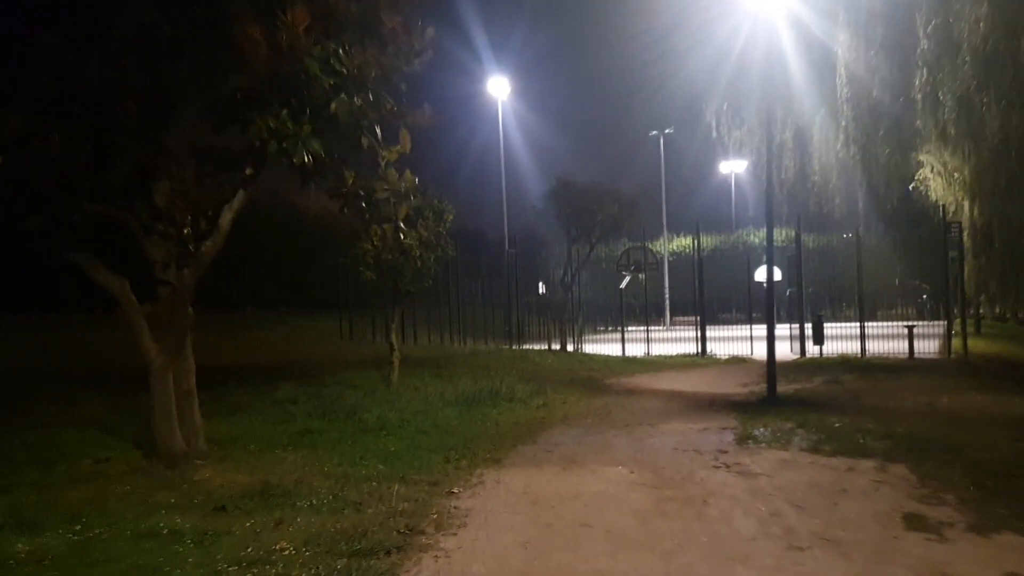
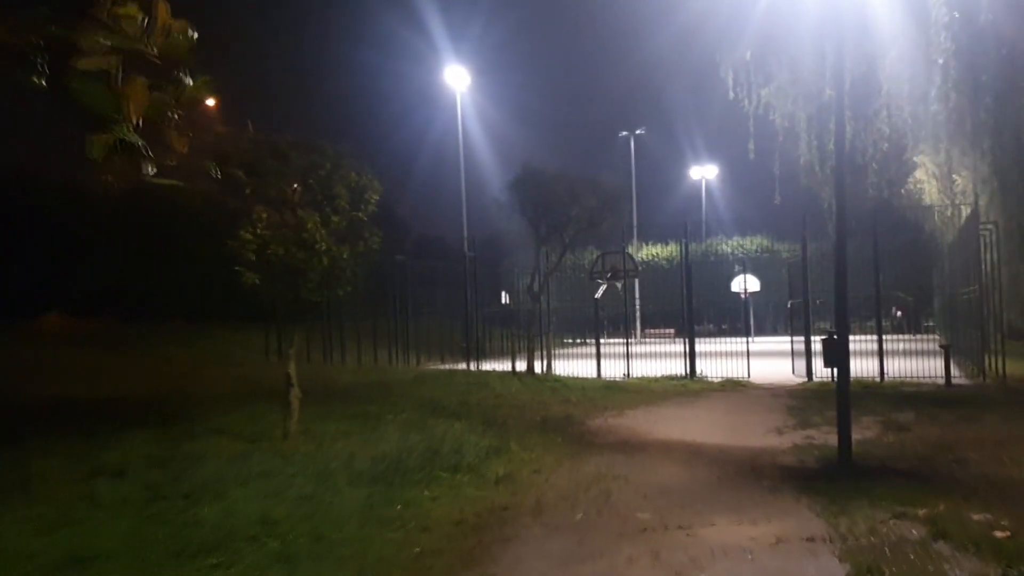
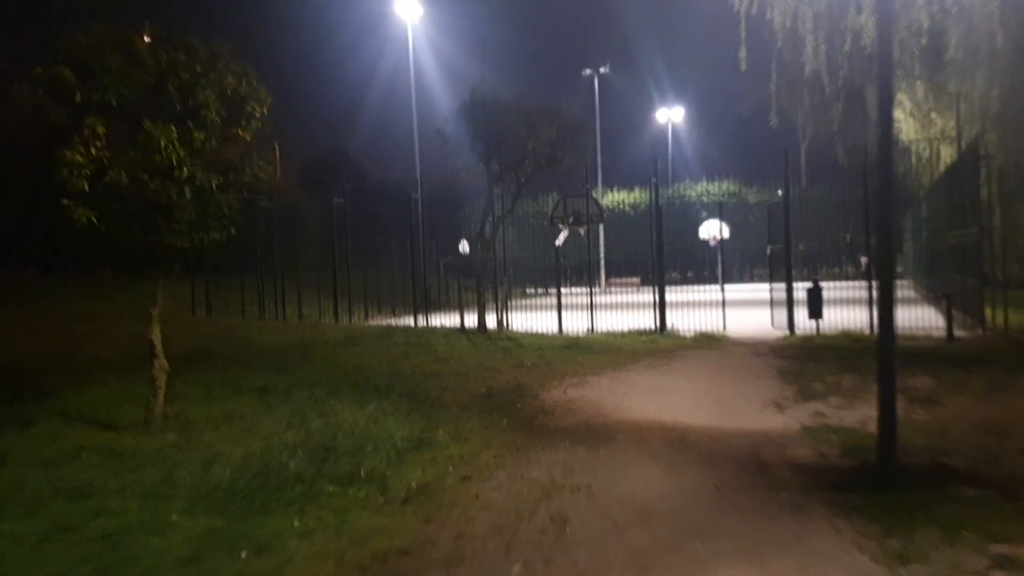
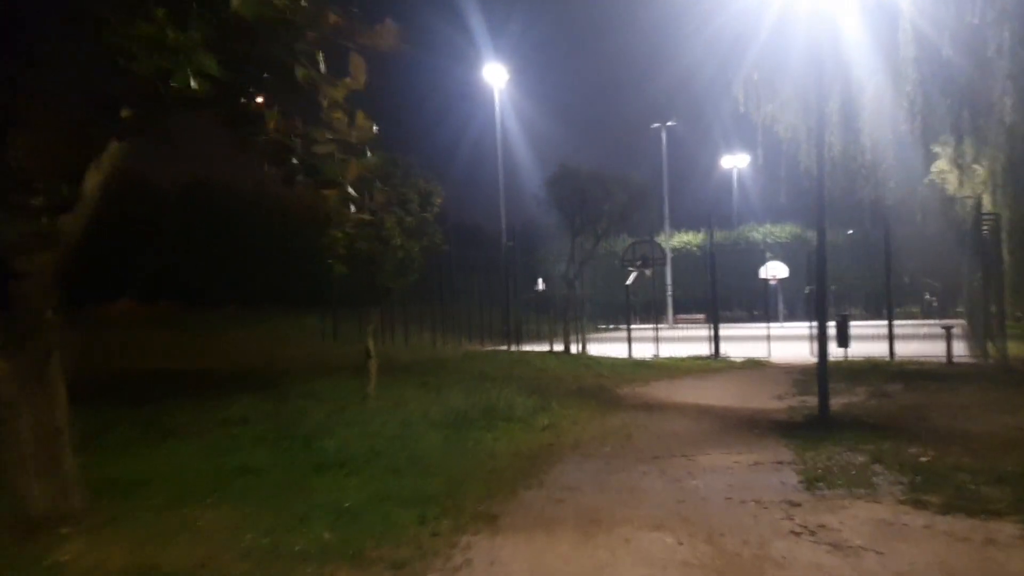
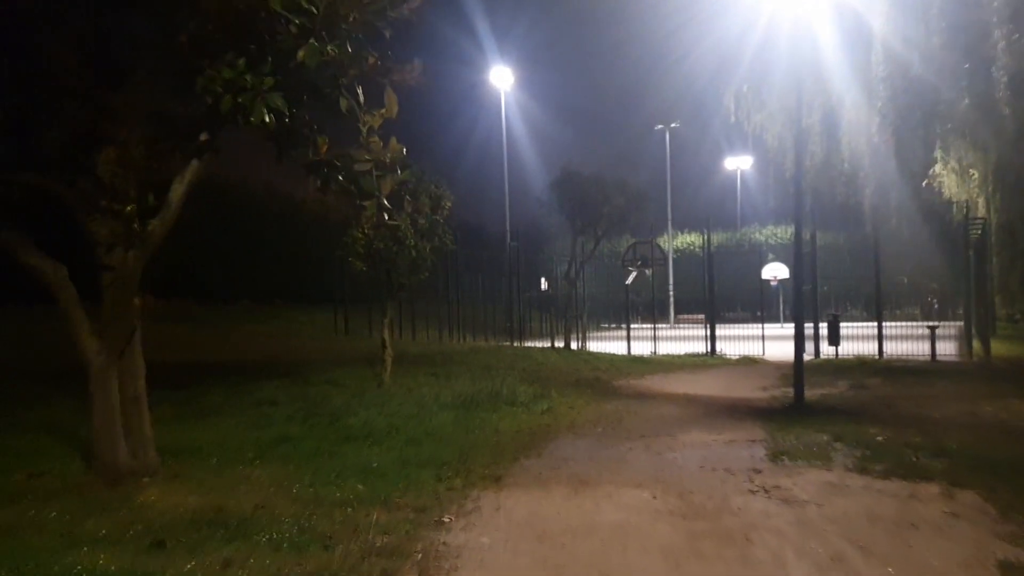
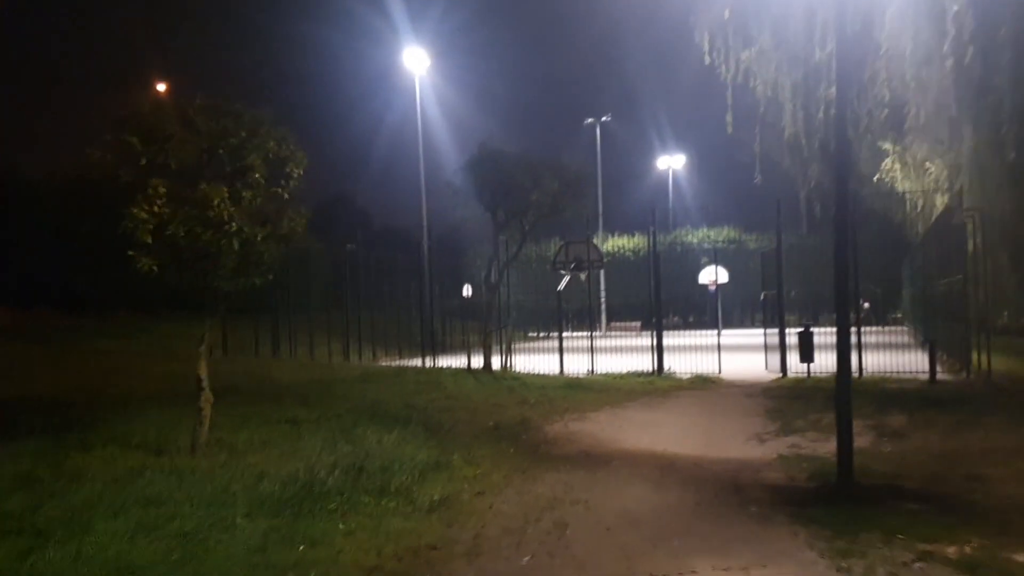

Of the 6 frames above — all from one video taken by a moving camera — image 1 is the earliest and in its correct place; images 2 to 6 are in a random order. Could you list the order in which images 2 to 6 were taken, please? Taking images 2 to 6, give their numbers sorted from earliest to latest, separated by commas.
5, 4, 2, 6, 3
